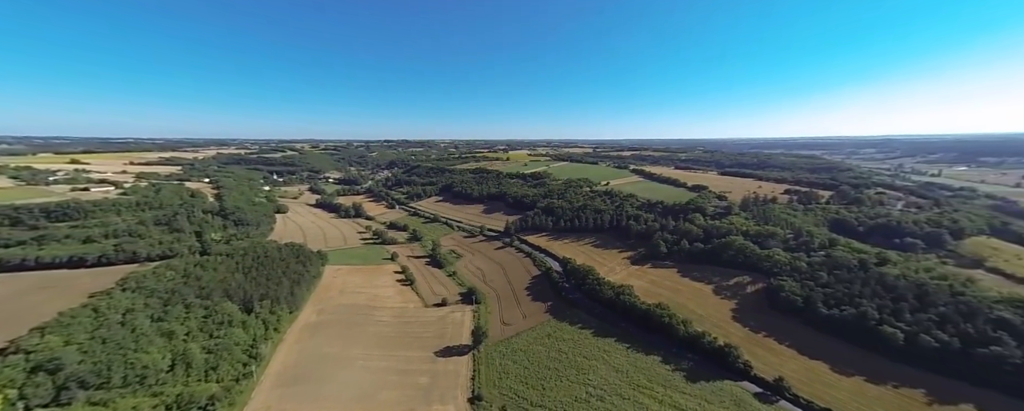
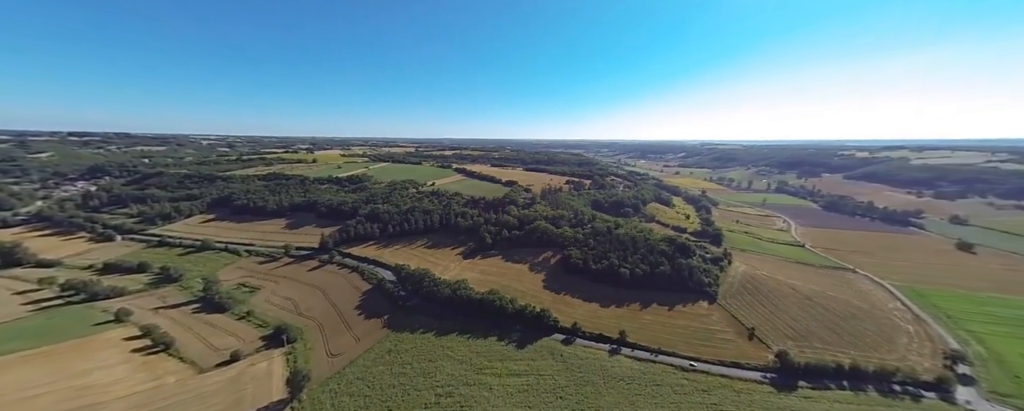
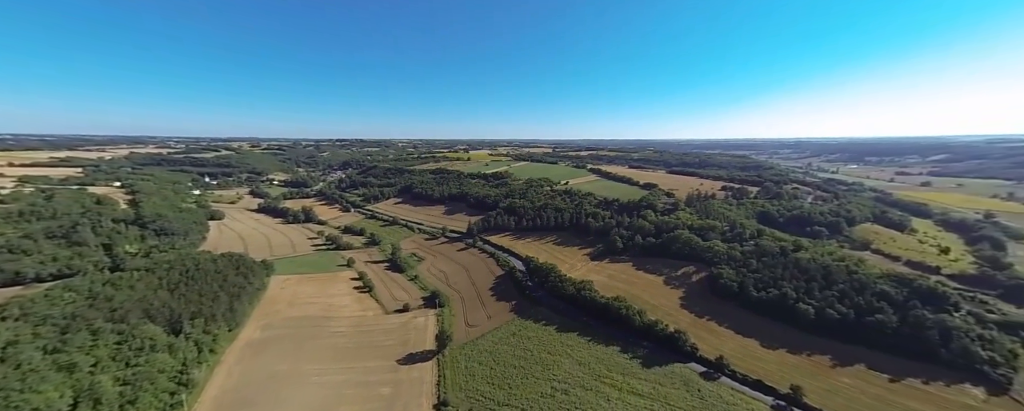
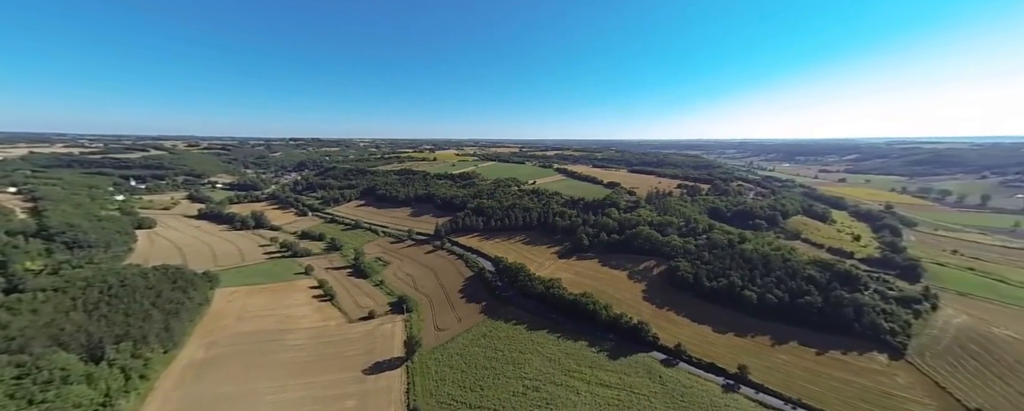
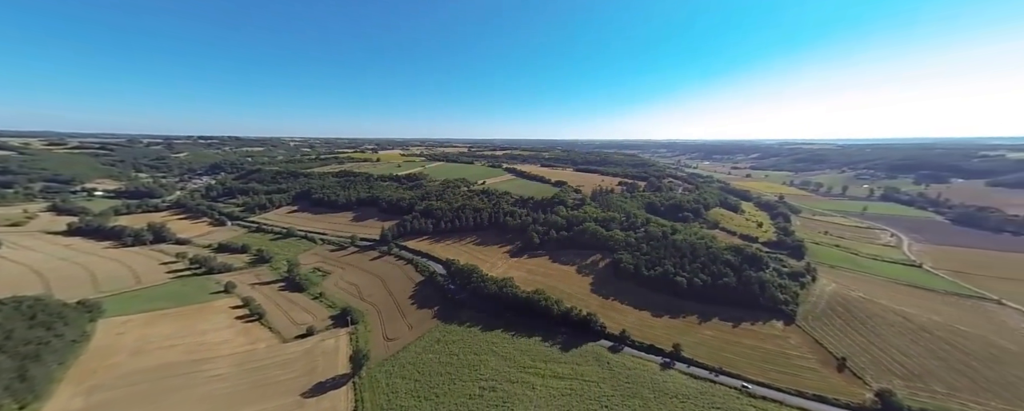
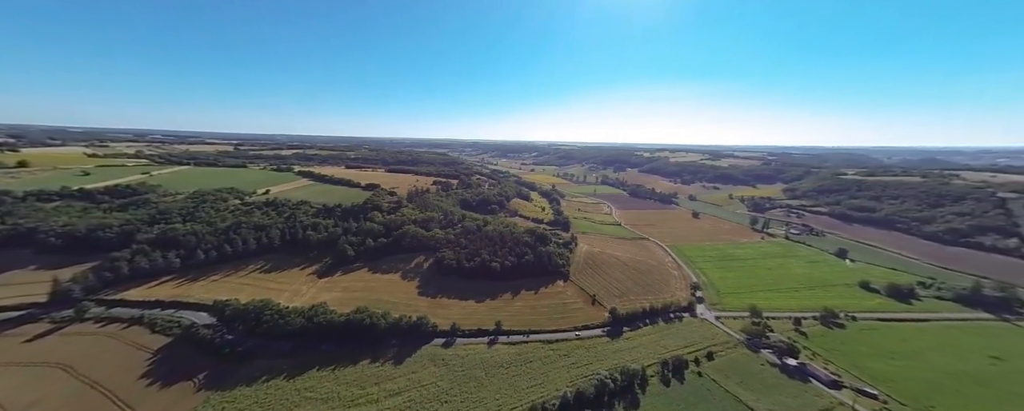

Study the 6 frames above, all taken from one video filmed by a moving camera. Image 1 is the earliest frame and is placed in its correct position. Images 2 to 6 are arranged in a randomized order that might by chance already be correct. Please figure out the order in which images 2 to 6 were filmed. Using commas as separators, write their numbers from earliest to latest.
3, 4, 5, 2, 6
